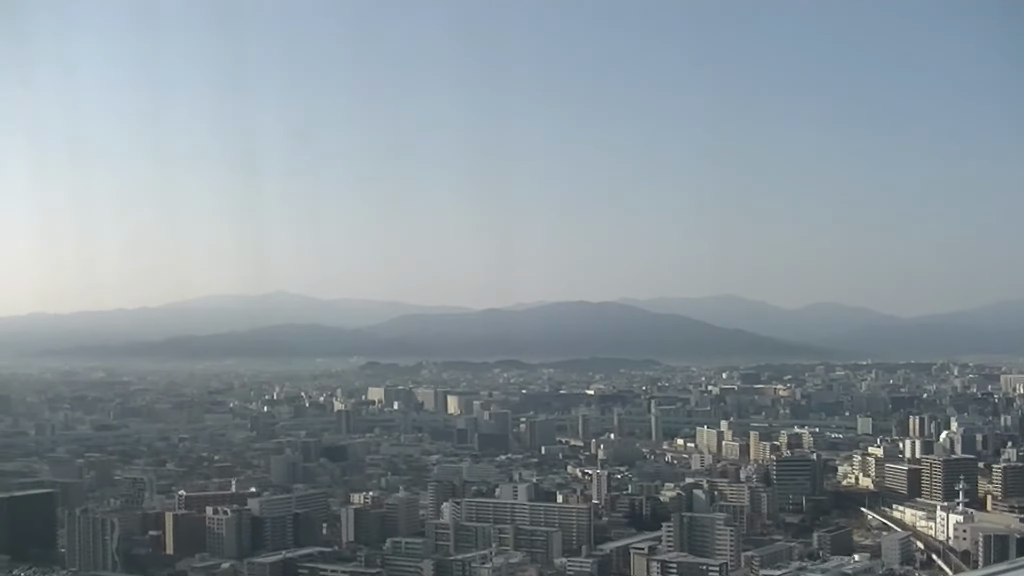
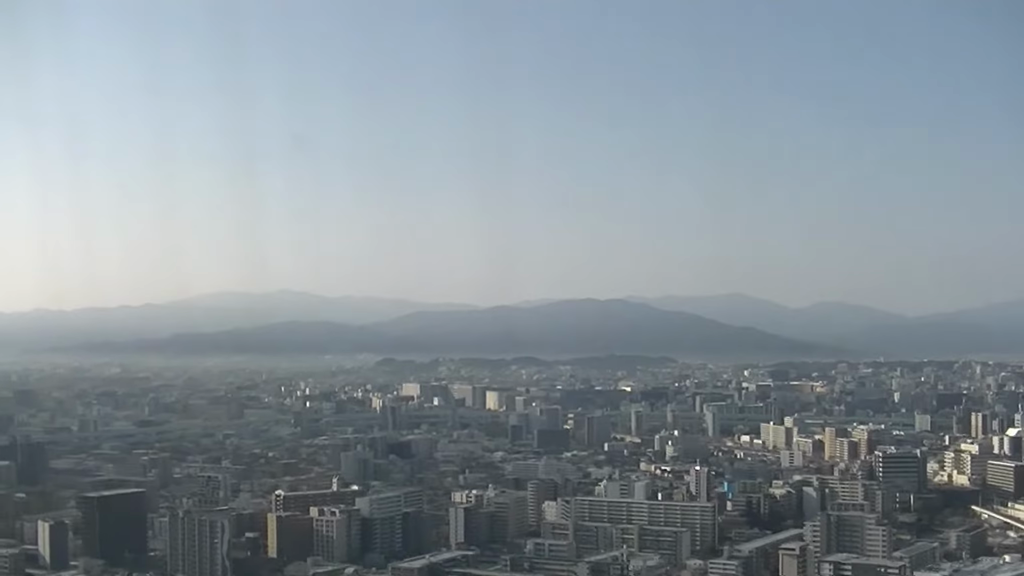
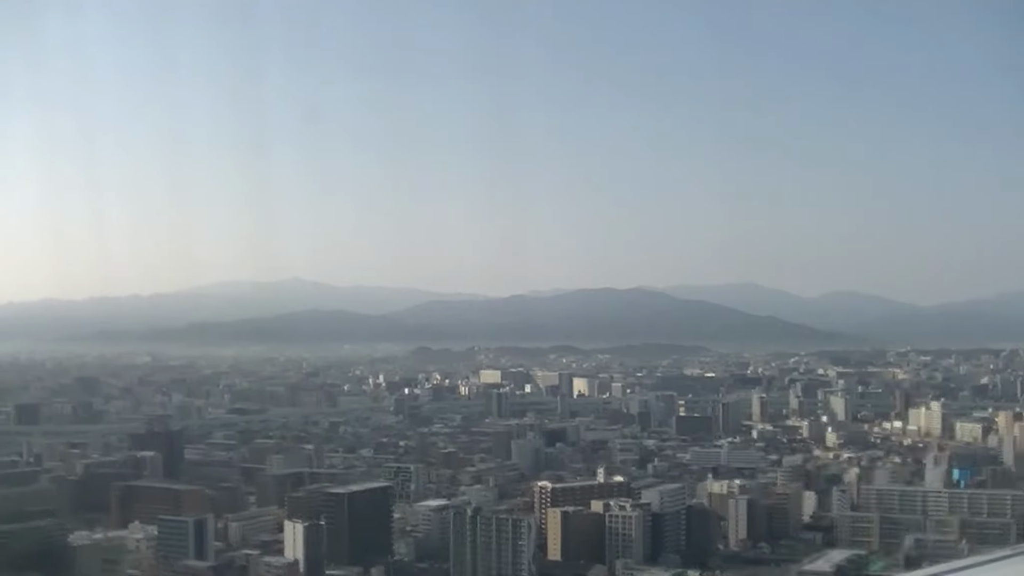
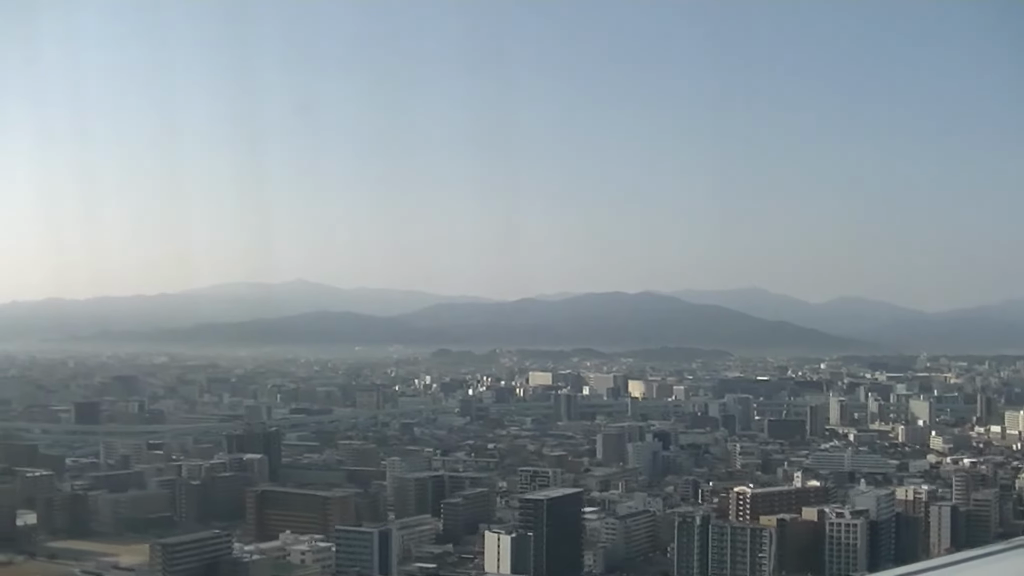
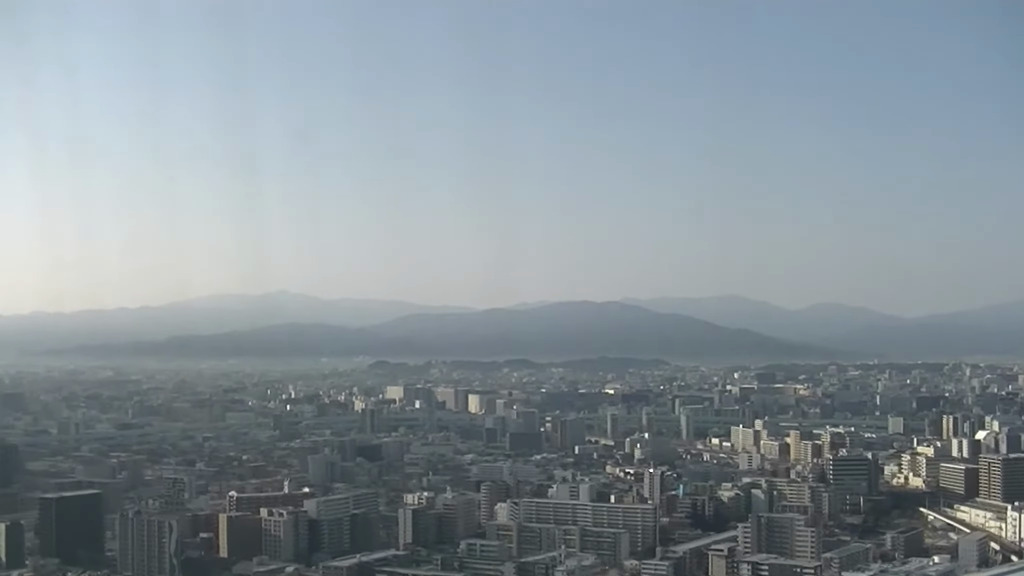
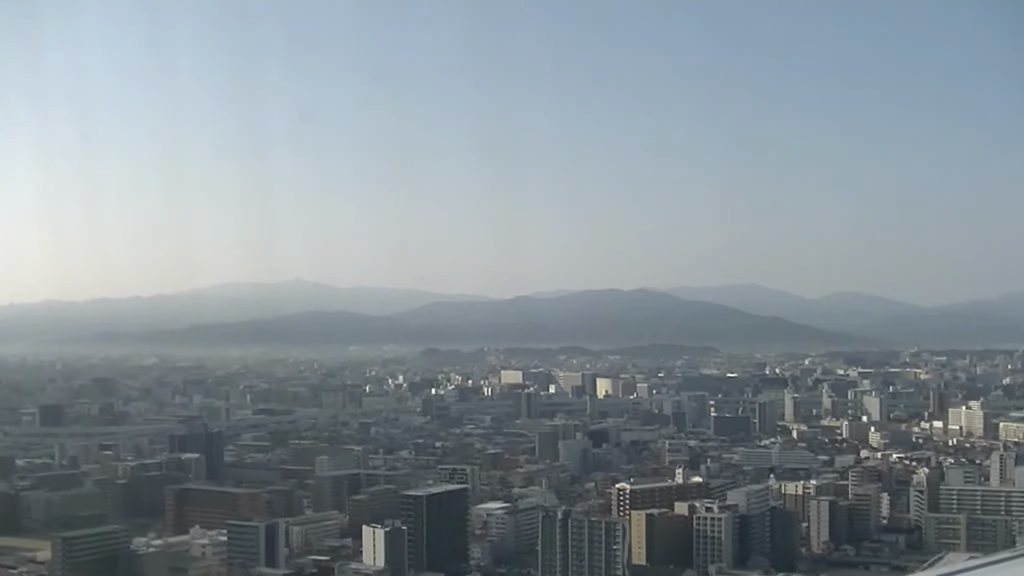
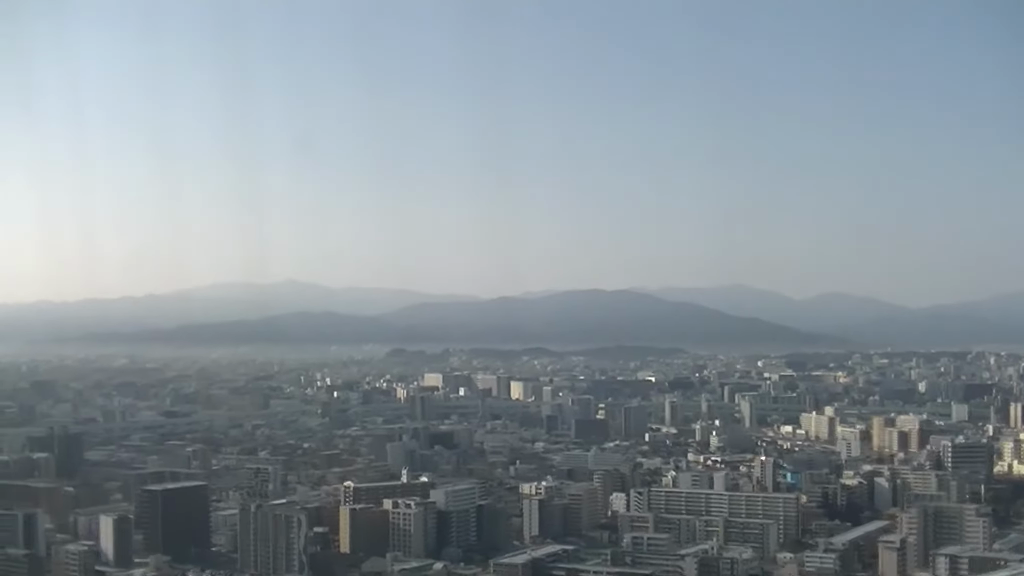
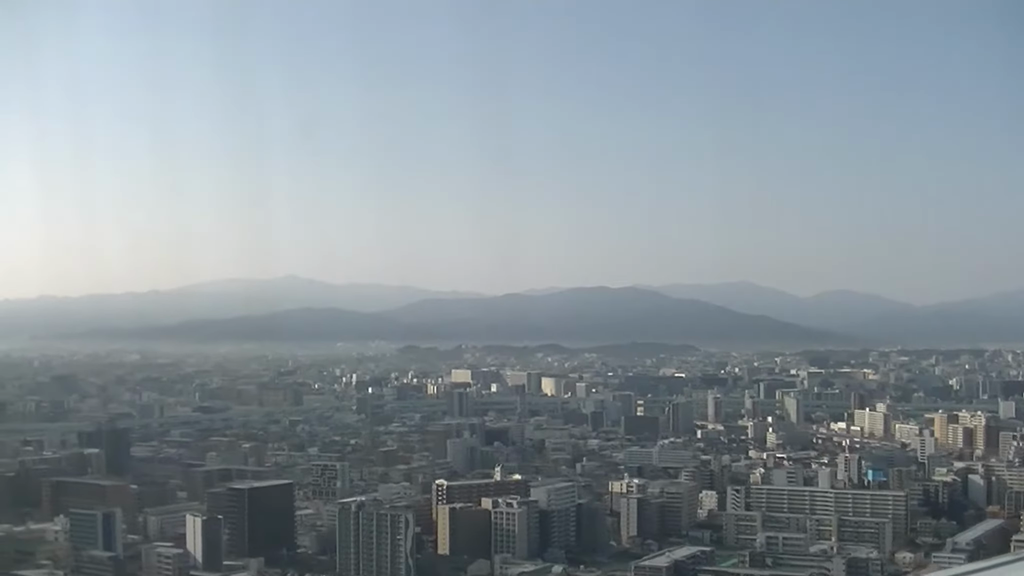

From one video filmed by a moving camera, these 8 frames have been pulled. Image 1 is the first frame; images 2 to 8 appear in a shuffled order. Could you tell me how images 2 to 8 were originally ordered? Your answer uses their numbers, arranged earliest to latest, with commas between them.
5, 2, 7, 8, 3, 6, 4
